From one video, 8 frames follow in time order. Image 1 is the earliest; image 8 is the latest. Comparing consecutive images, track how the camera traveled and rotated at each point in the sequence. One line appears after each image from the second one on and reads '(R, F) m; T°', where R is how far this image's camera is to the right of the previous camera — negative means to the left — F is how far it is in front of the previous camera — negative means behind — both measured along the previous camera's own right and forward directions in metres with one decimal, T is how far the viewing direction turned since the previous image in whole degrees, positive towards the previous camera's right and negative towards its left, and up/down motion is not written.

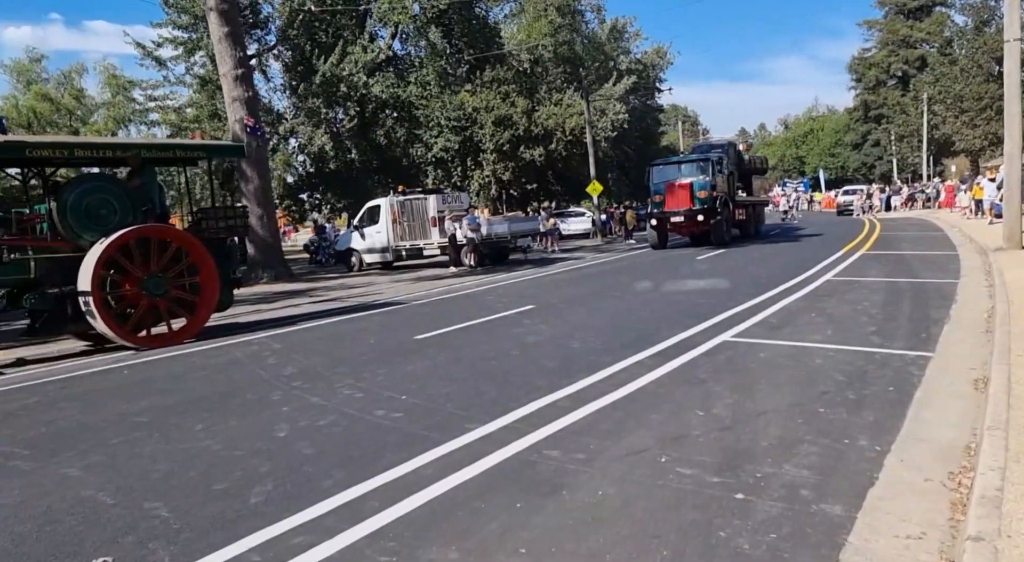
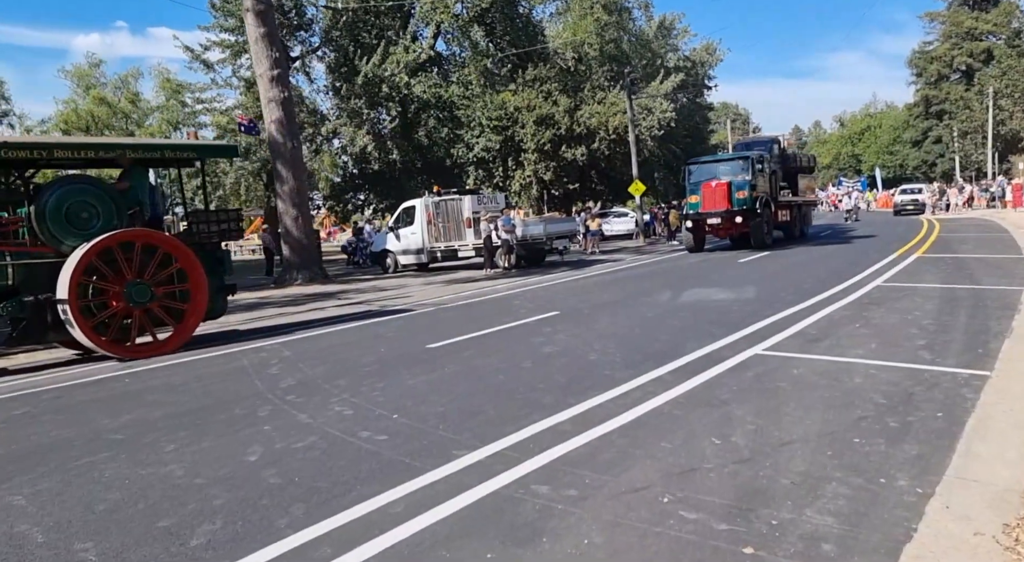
(+0.3, +0.5) m; -4°
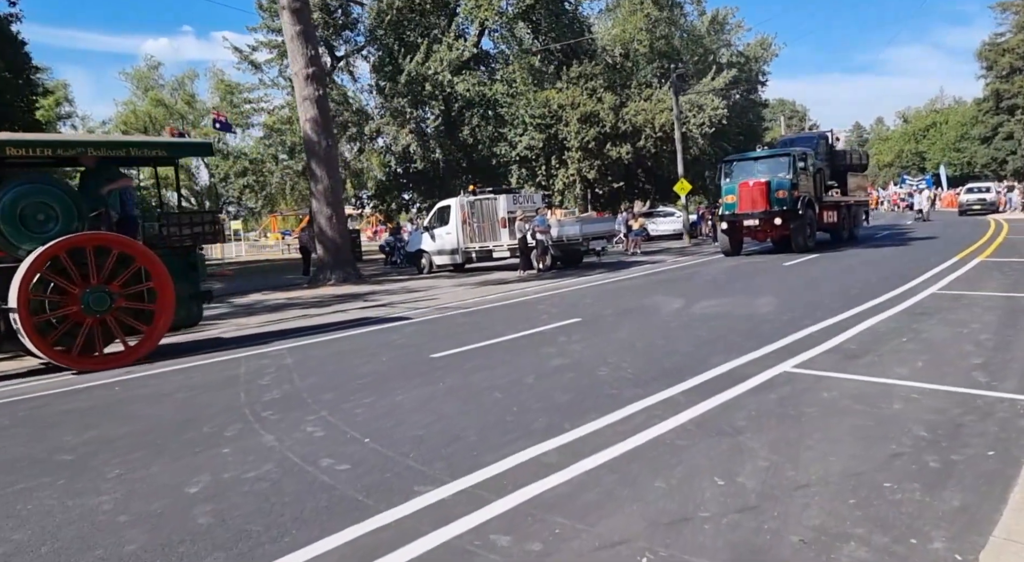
(+0.4, +0.6) m; -4°
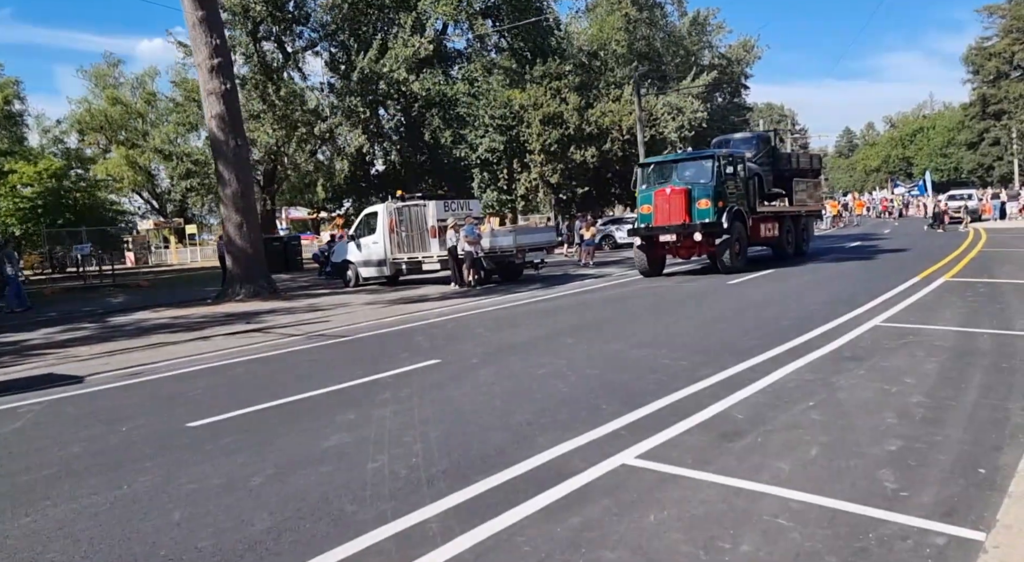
(+1.8, +1.9) m; +1°
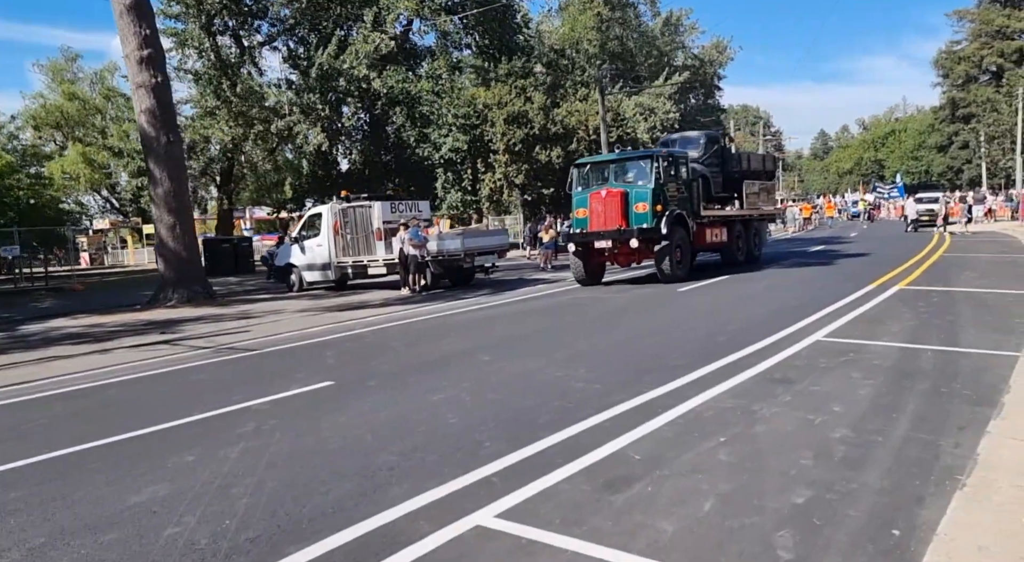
(+0.8, +0.8) m; +2°
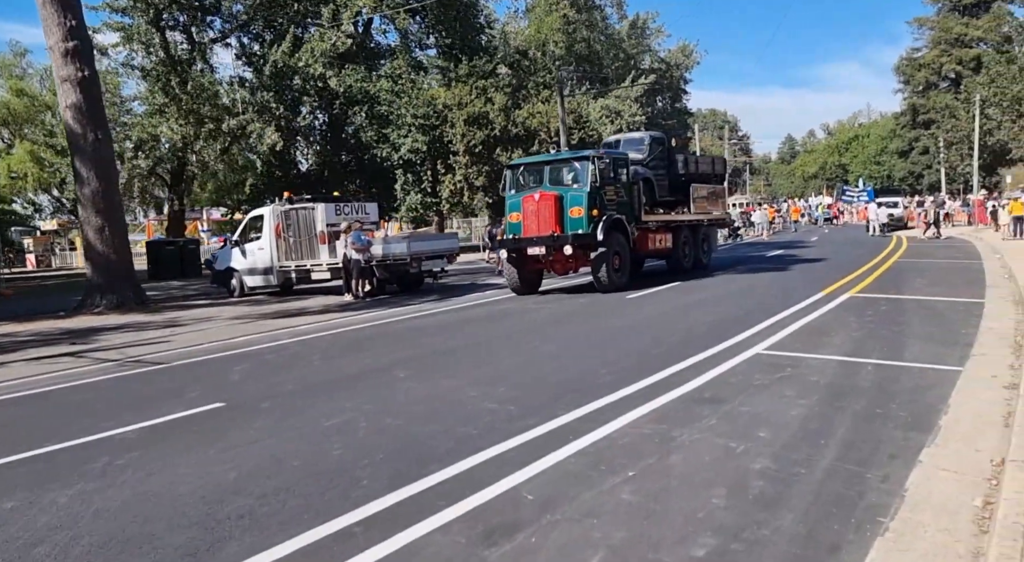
(+0.6, +0.6) m; +2°
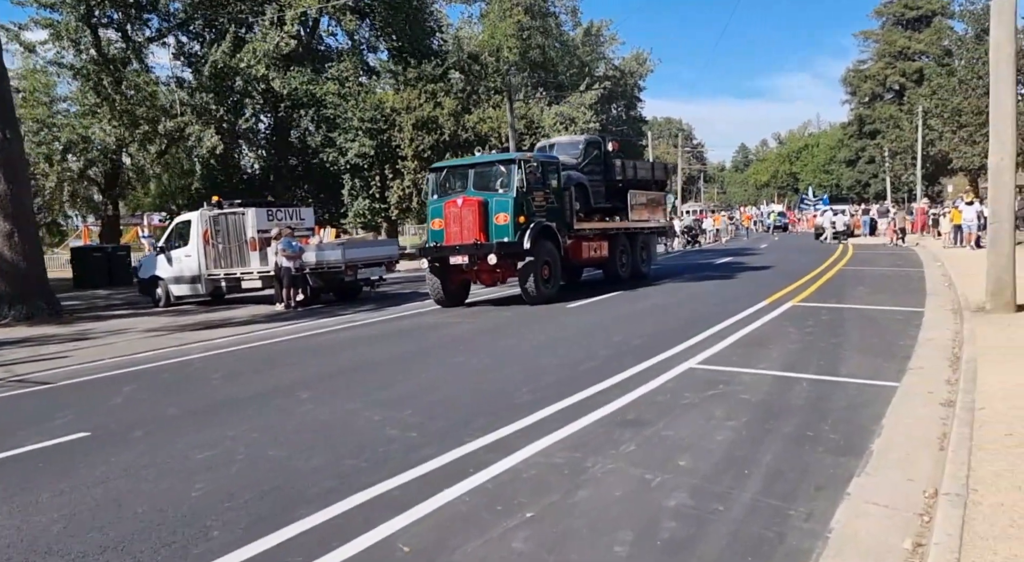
(+0.5, +0.6) m; +3°
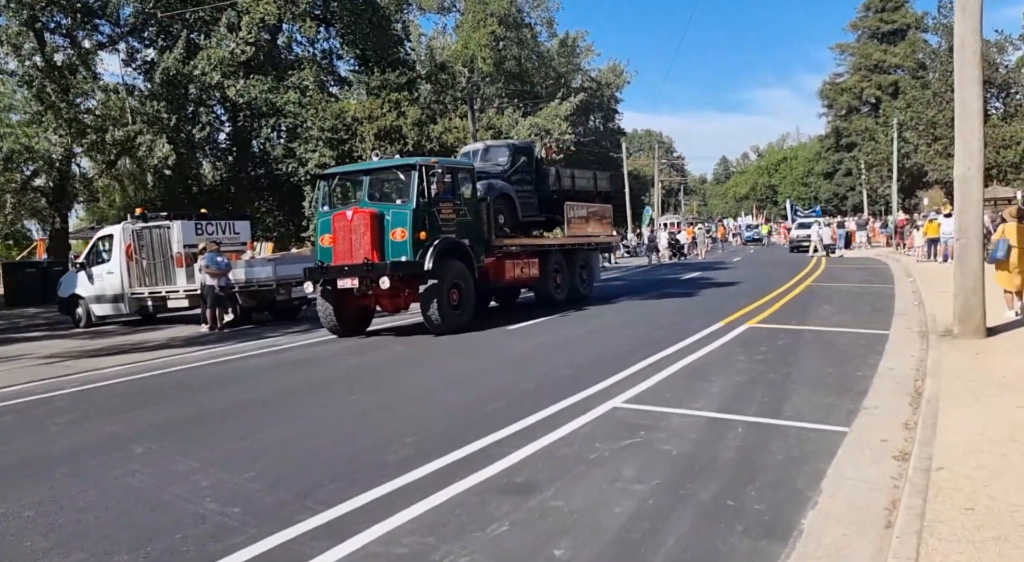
(+0.9, +1.1) m; +1°
